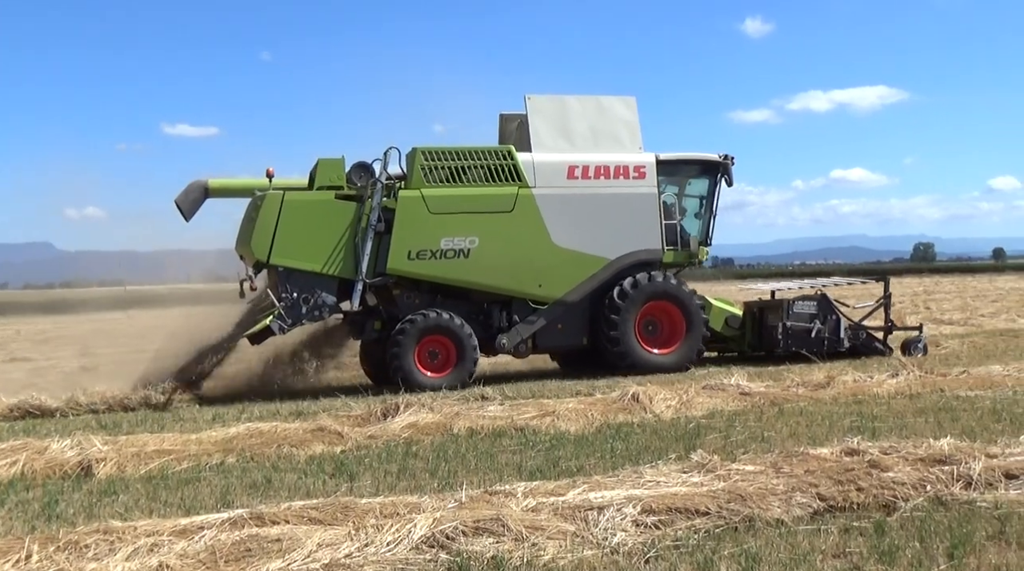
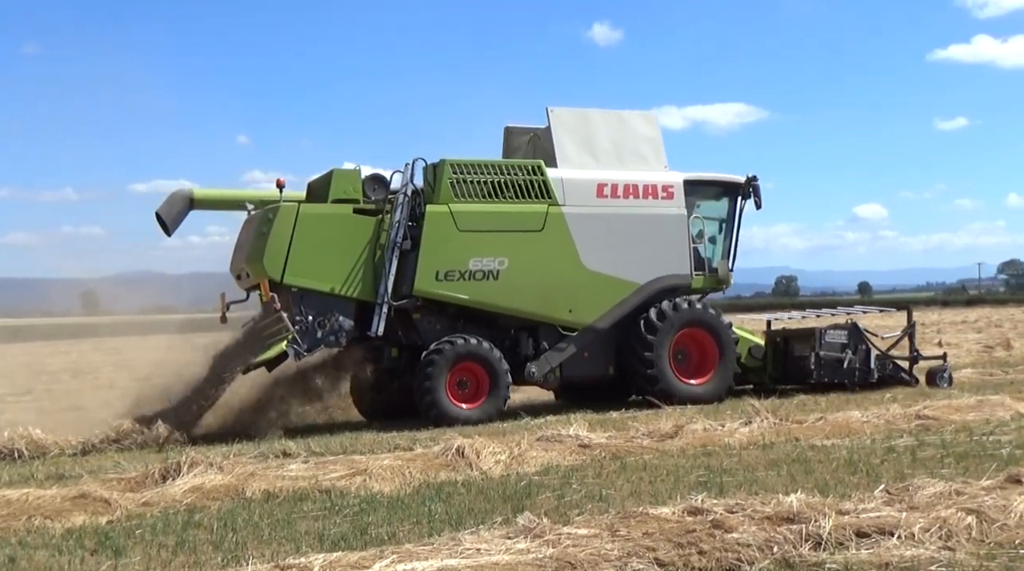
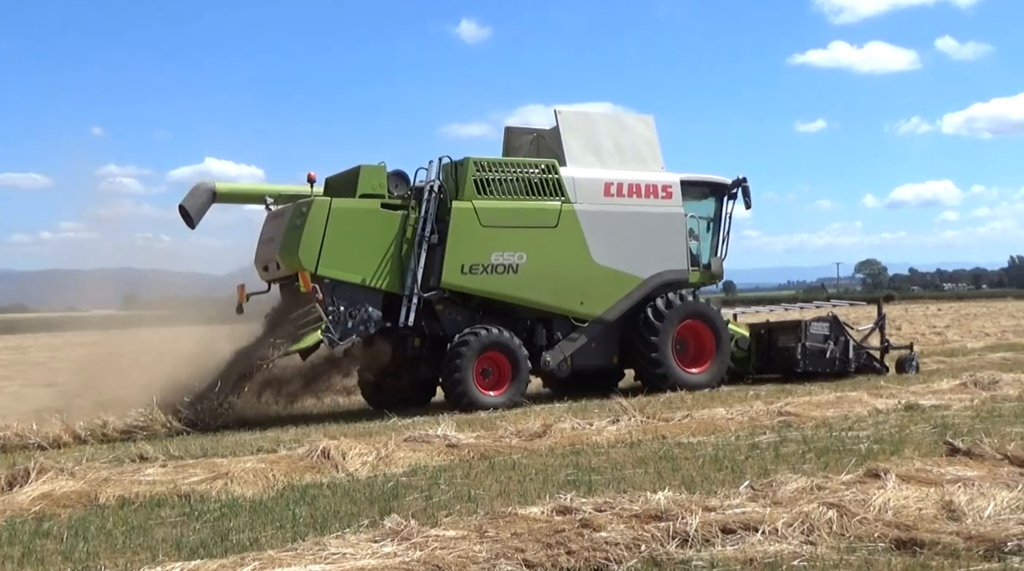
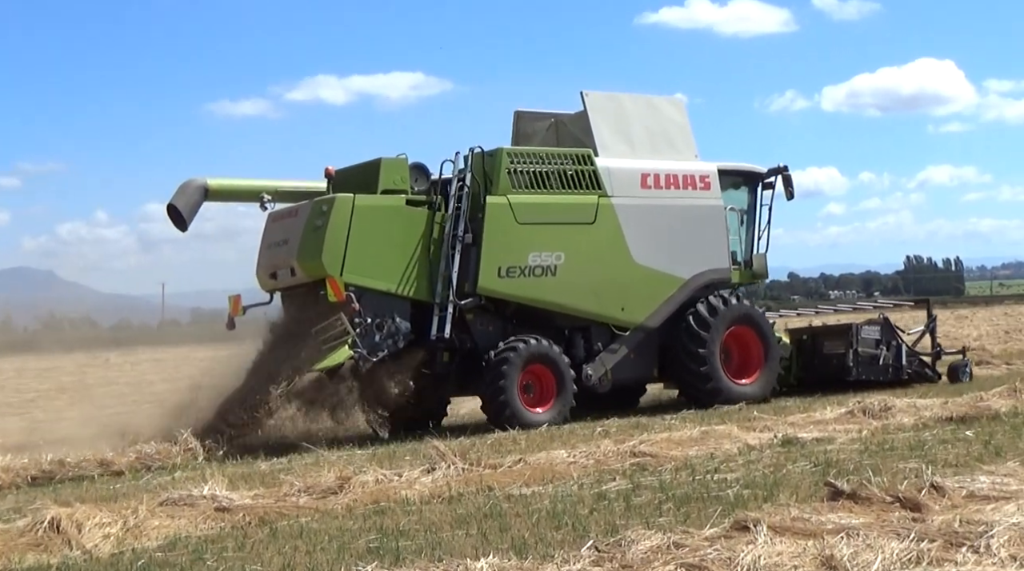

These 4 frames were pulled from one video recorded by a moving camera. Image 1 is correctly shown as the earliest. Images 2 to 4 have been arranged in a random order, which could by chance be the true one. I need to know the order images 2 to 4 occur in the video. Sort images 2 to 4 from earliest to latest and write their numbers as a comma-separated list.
2, 3, 4
